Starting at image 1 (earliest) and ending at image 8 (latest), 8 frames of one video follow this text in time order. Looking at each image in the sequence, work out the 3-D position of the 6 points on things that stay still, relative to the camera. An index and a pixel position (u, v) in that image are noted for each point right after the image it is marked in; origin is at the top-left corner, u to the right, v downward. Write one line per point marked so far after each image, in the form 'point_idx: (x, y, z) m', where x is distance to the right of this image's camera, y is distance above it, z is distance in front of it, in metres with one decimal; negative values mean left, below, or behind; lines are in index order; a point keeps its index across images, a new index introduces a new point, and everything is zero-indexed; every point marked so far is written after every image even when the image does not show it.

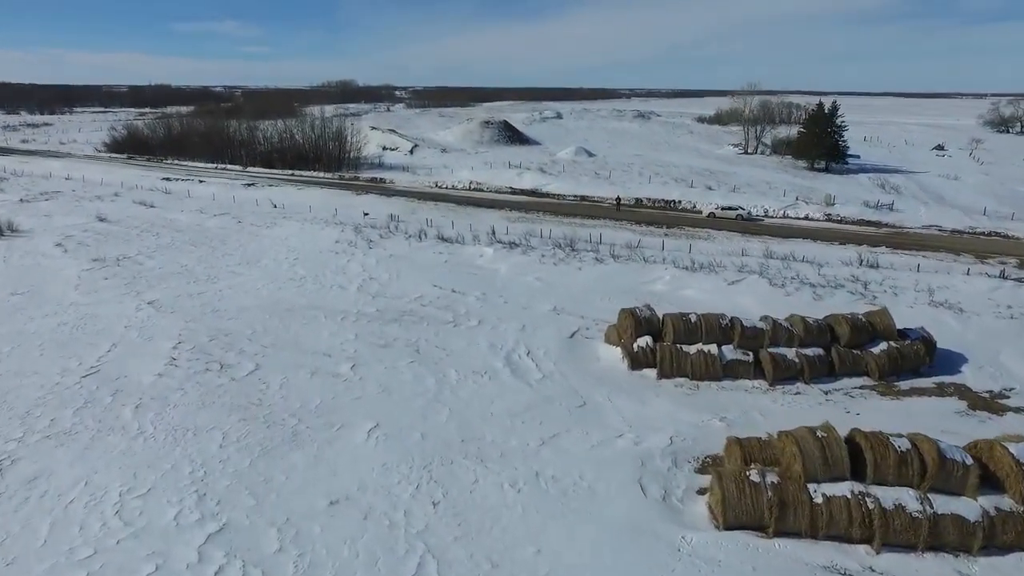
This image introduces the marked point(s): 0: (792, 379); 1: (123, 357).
0: (+7.3, -2.4, +16.1) m
1: (-11.0, -2.0, +17.4) m
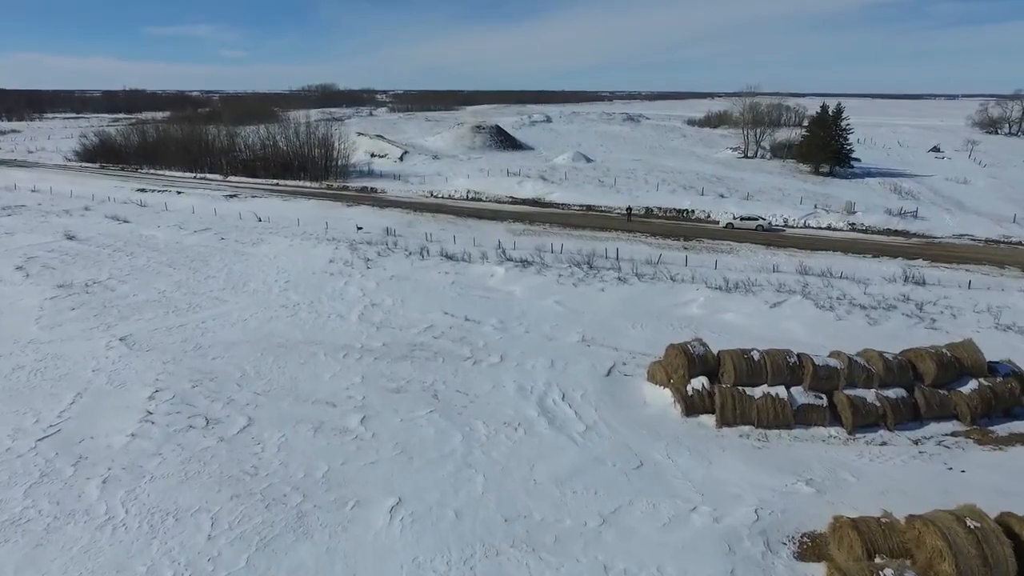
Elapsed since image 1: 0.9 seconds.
0: (+8.2, -3.2, +14.0) m
1: (-10.1, -3.0, +14.8) m
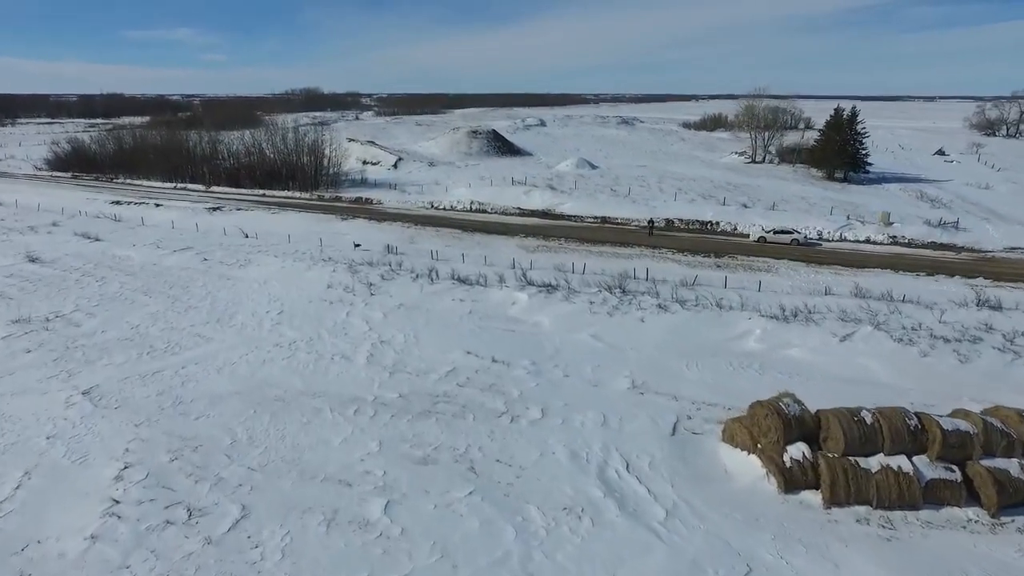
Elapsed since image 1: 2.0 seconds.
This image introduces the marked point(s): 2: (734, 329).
0: (+9.4, -4.0, +11.4) m
1: (-9.0, -4.1, +11.7) m
2: (+7.0, -1.3, +19.4) m
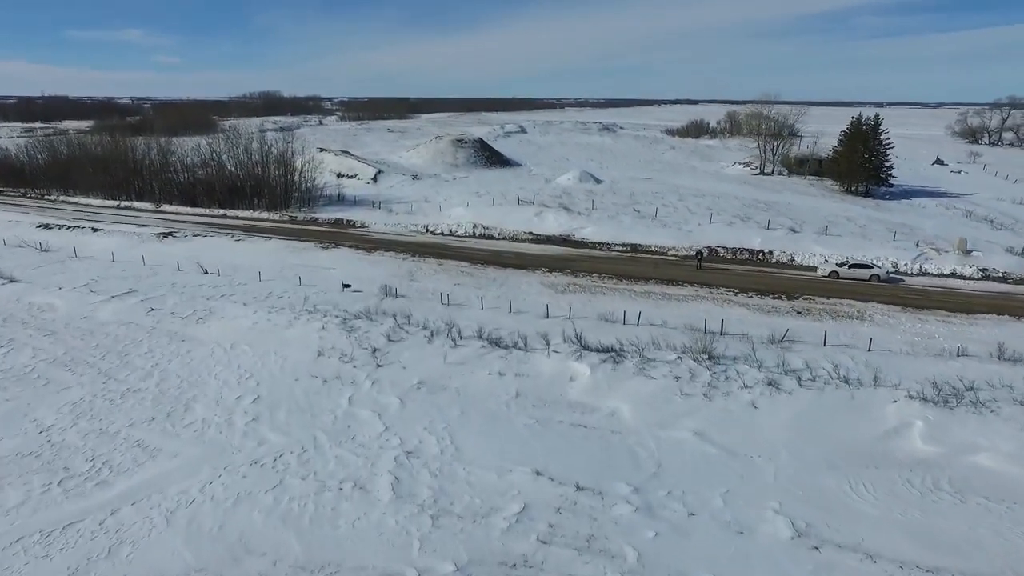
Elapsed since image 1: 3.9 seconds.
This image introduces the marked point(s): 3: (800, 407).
0: (+11.6, -5.7, +6.6) m
1: (-6.8, -6.0, +5.8) m
2: (+8.7, -3.1, +14.5) m
3: (+7.0, -2.9, +15.1) m
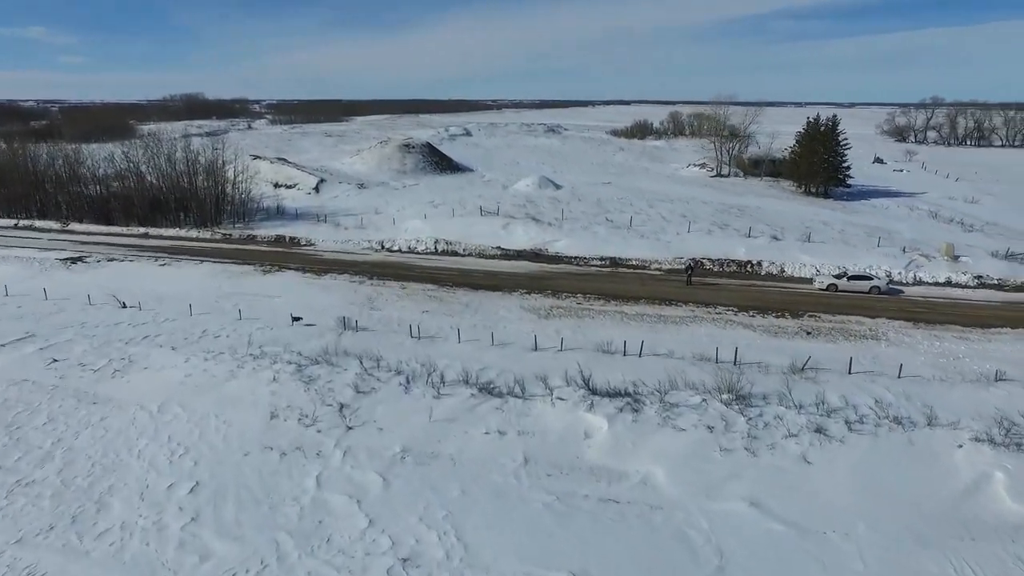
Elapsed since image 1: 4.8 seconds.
0: (+12.7, -6.2, +4.9) m
1: (-5.5, -7.1, +2.4) m
2: (+9.0, -3.7, +12.5) m
3: (+7.2, -3.6, +12.9) m
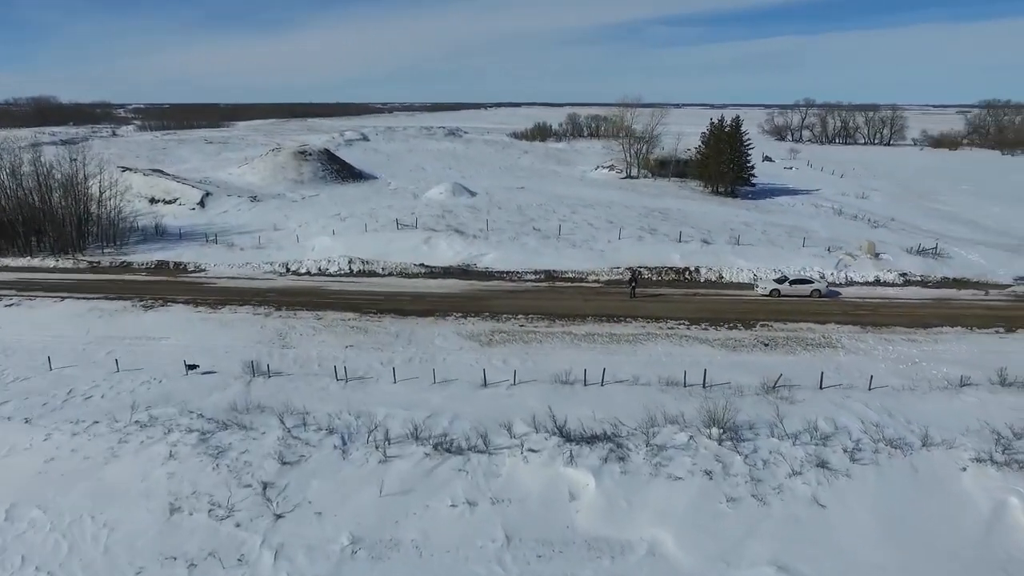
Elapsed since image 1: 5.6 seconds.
0: (+13.6, -6.2, +4.7) m
1: (-3.9, -8.0, -0.7) m
2: (+8.6, -4.0, +11.6) m
3: (+6.8, -3.9, +11.7) m
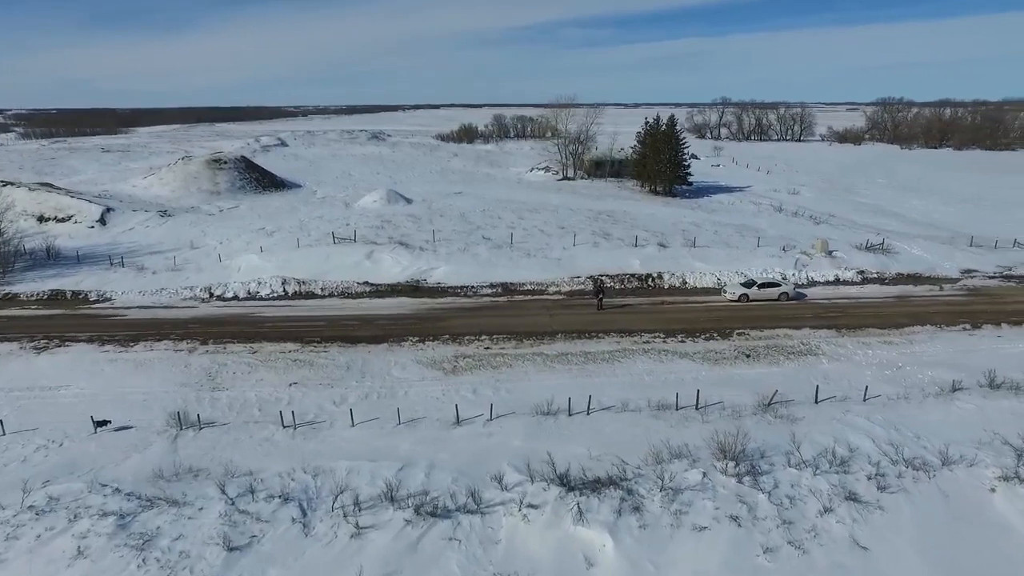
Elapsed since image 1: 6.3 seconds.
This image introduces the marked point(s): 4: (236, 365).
0: (+14.5, -6.1, +4.5) m
1: (-2.1, -8.7, -3.0) m
2: (+8.6, -4.2, +10.7) m
3: (+6.9, -4.2, +10.7) m
4: (-8.1, -2.2, +18.1) m
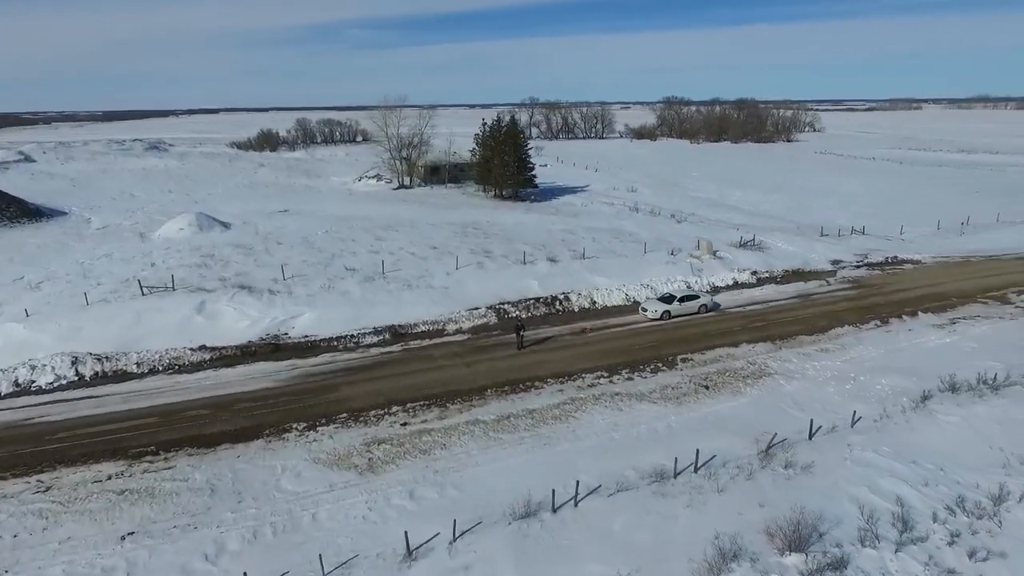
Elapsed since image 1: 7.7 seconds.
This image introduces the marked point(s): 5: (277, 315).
0: (+16.8, -5.7, +5.3) m
1: (+3.5, -9.7, -6.8) m
2: (+9.1, -4.4, +9.4) m
3: (+7.5, -4.6, +8.8) m
4: (-9.2, -4.3, +11.4) m
5: (-7.5, -0.8, +19.5) m
